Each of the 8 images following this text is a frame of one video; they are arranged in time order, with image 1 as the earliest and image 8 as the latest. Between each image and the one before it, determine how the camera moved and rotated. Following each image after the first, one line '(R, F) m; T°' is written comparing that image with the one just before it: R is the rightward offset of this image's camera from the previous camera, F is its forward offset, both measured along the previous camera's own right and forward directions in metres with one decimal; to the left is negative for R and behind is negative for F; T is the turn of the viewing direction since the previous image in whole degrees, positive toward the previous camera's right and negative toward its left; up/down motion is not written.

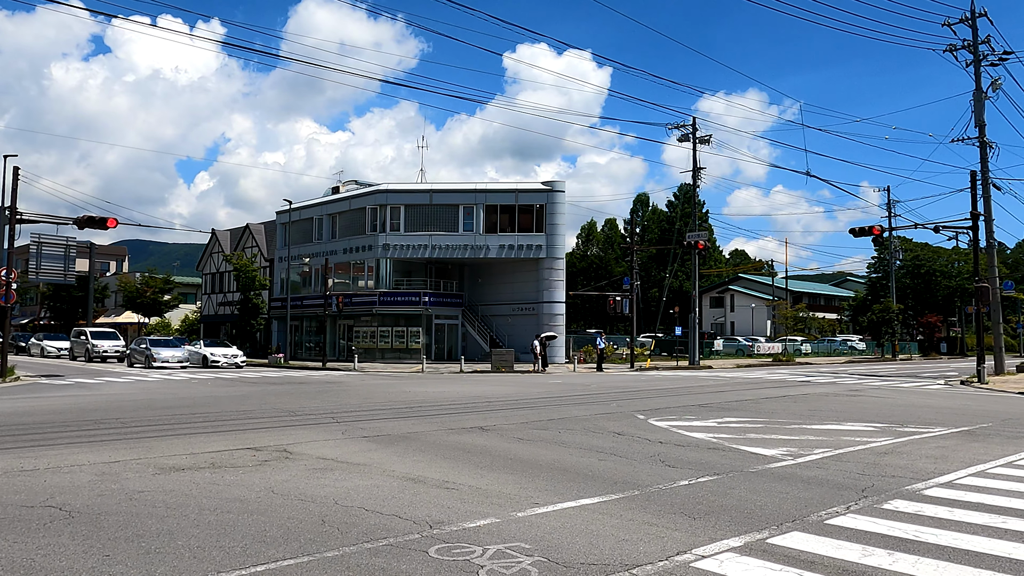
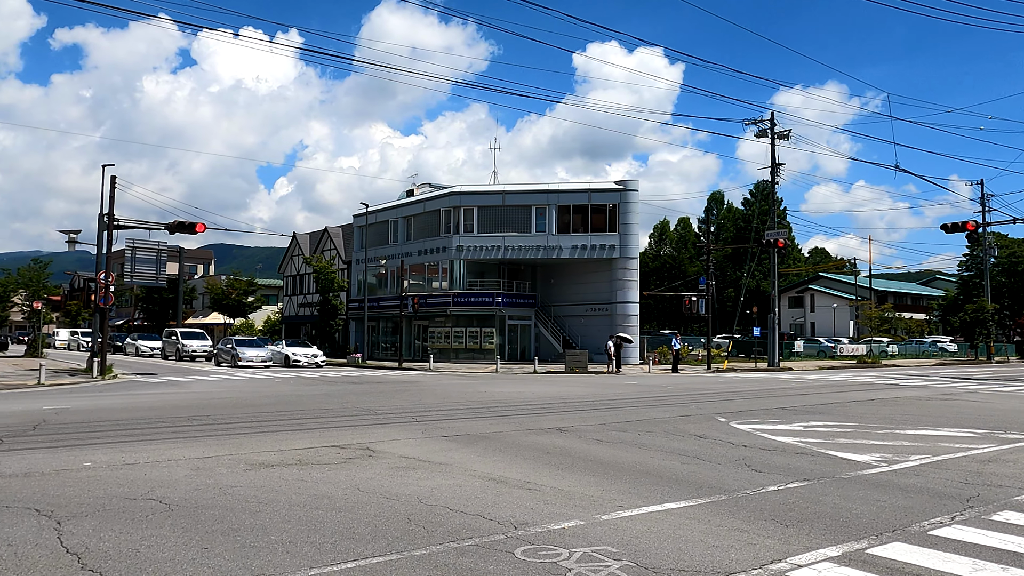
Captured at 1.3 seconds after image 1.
(-0.1, 0.0) m; -5°
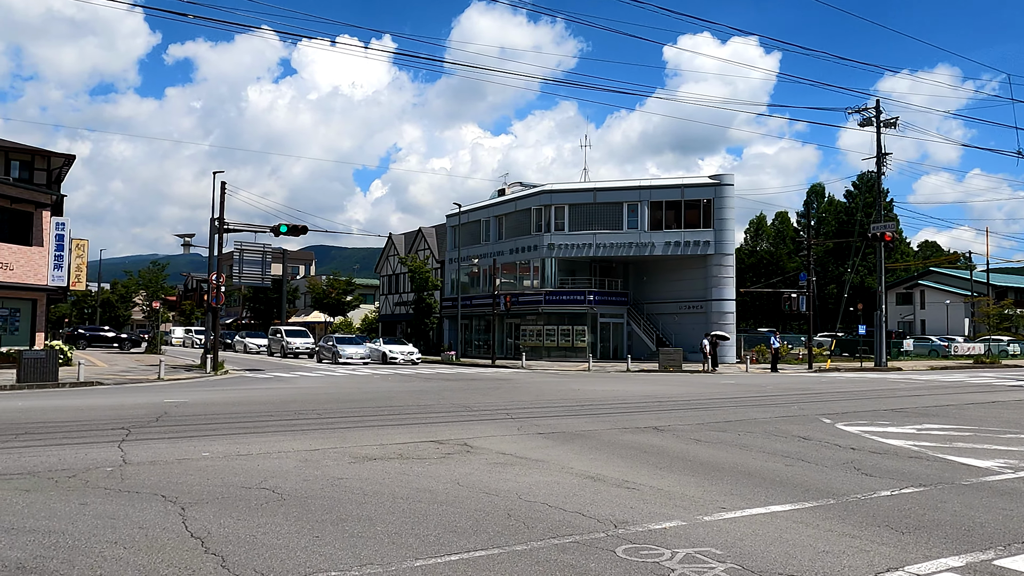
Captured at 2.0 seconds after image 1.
(-0.1, 0.0) m; -7°
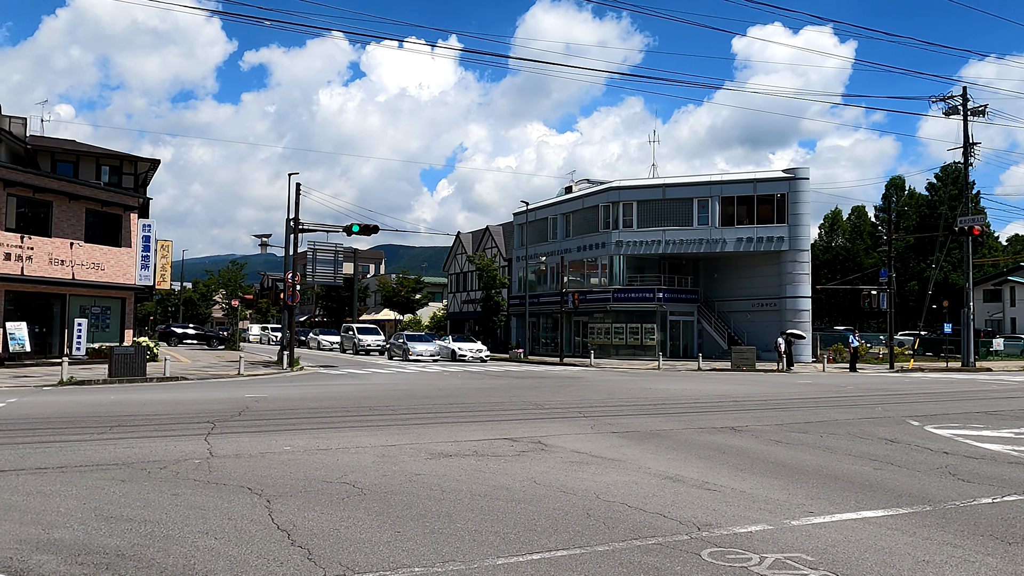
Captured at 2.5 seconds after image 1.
(-0.1, +0.1) m; -5°
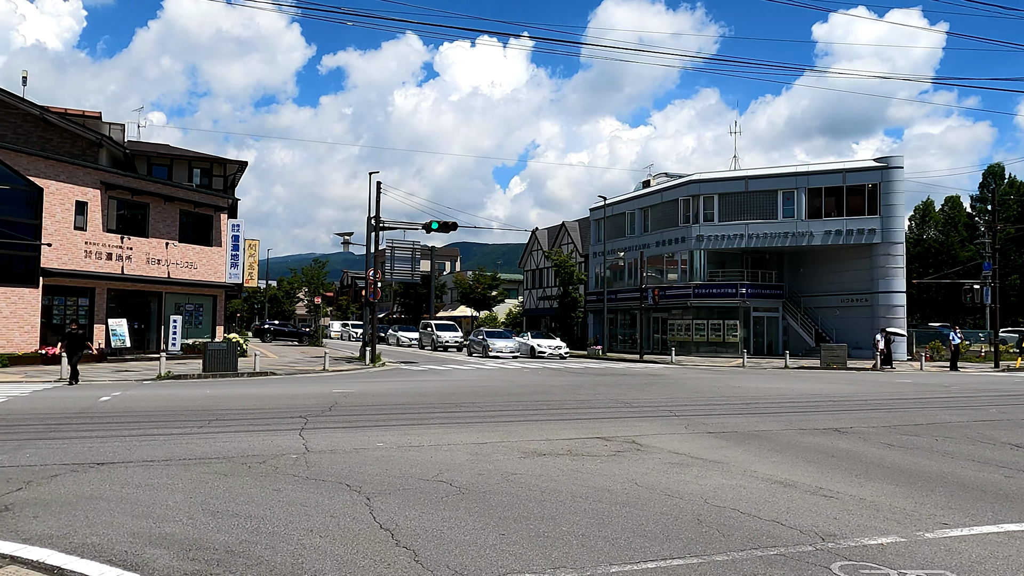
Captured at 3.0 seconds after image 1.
(-0.2, +0.2) m; -5°
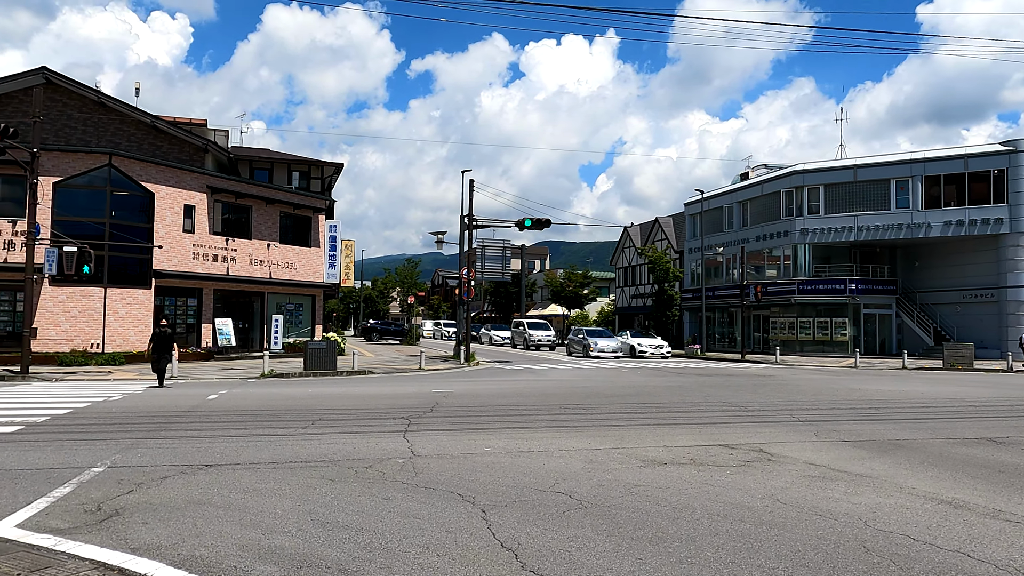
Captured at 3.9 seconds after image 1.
(-0.3, +0.6) m; -7°
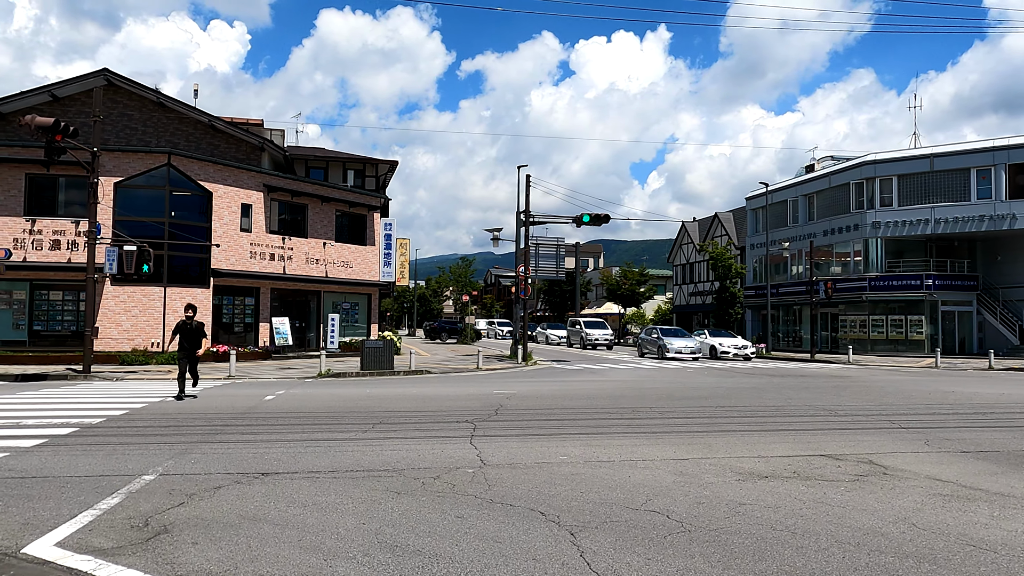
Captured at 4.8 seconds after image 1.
(-0.3, +0.8) m; -4°
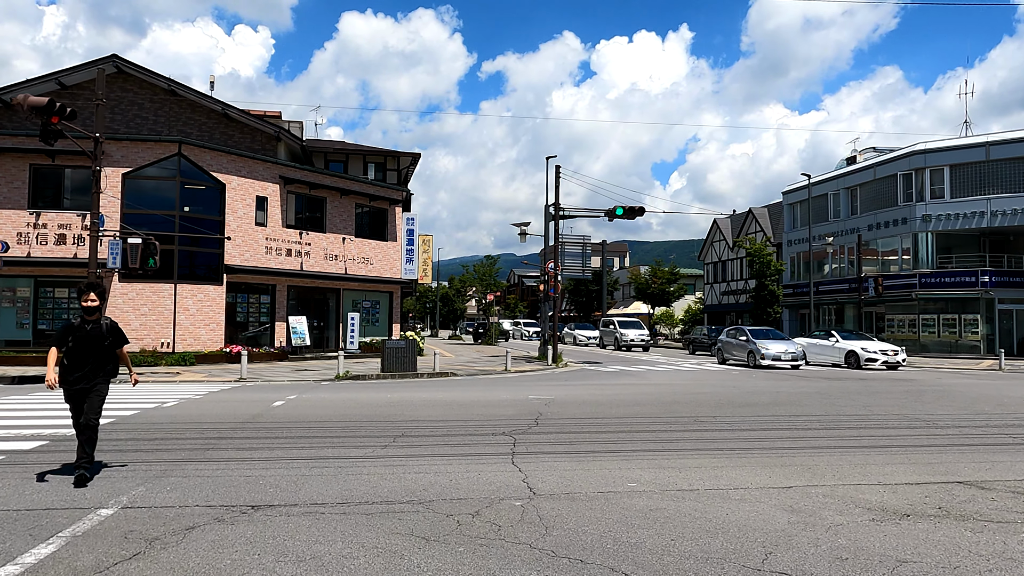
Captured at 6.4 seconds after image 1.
(-0.3, +1.7) m; -2°
